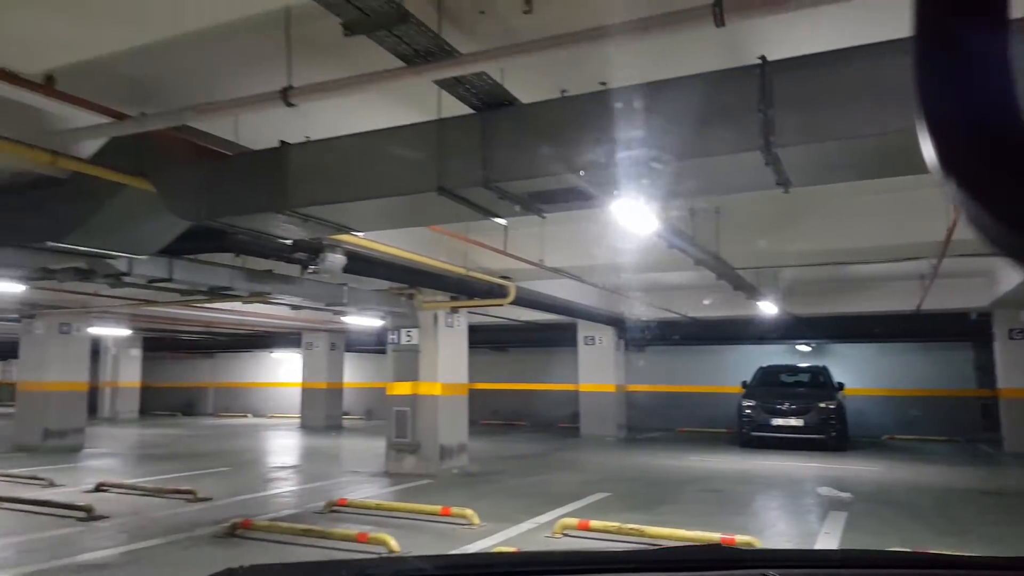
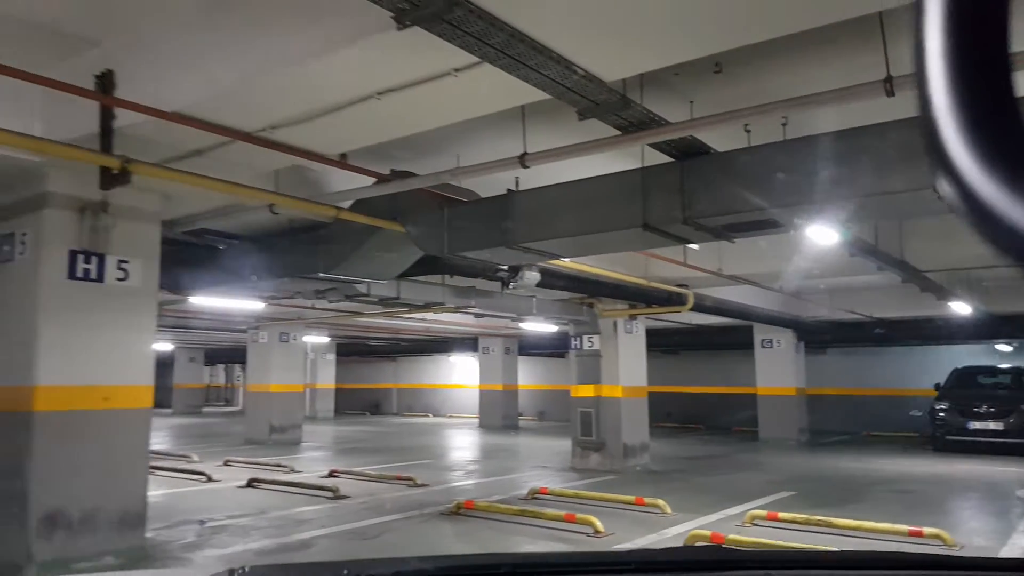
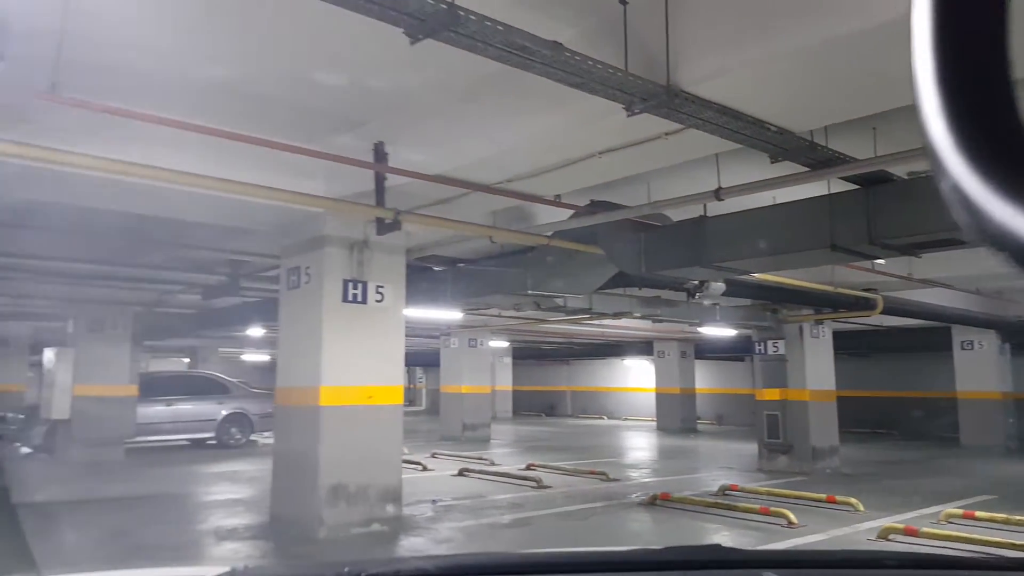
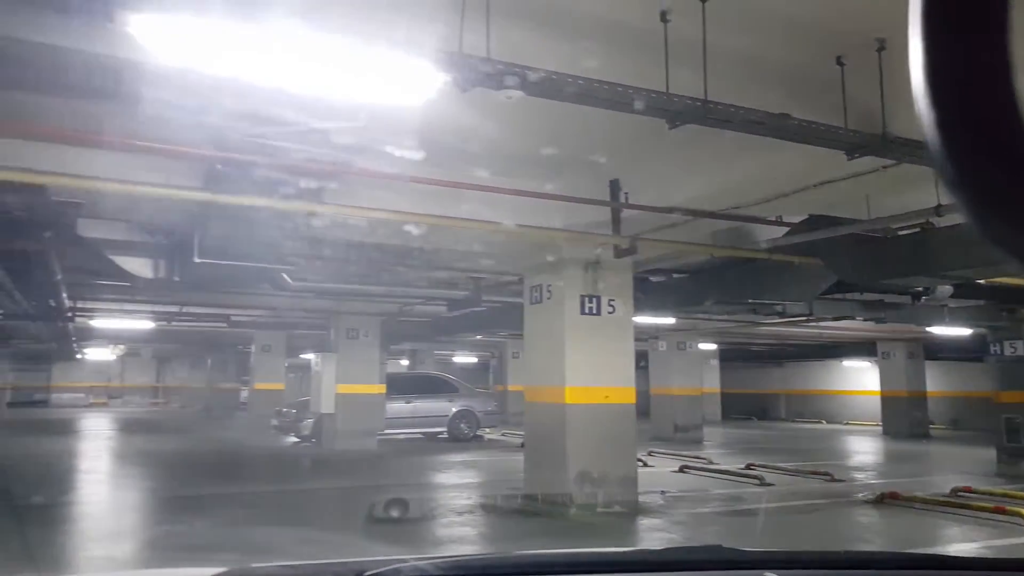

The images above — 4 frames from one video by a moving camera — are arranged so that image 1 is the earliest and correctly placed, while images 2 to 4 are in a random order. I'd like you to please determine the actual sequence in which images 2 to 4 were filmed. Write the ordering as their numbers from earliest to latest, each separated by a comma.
2, 3, 4
